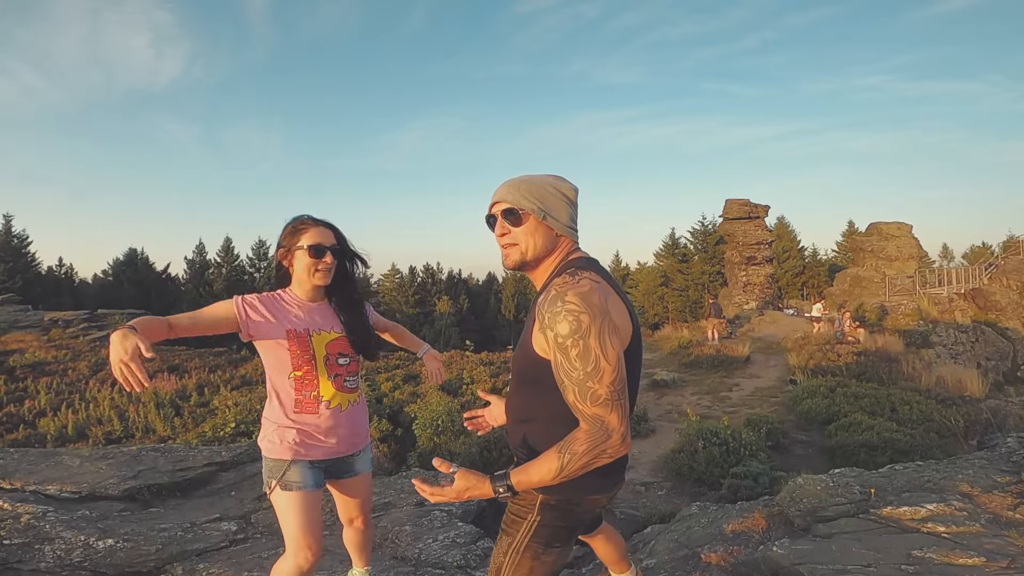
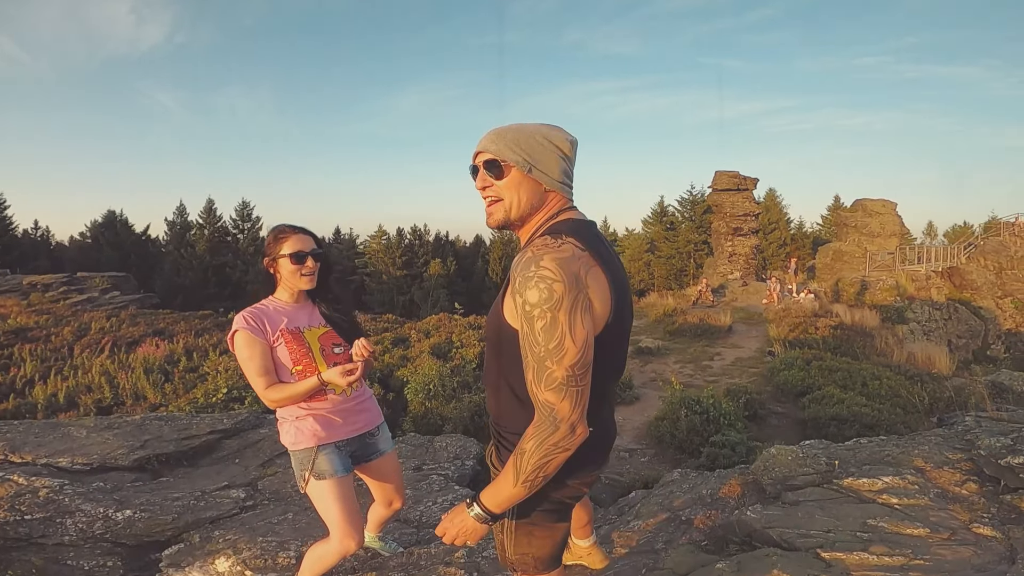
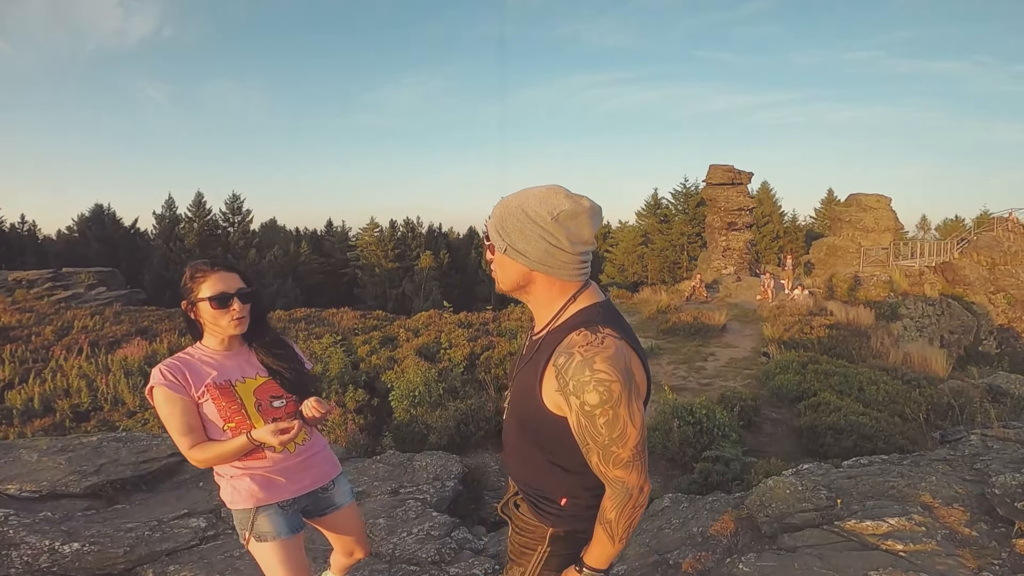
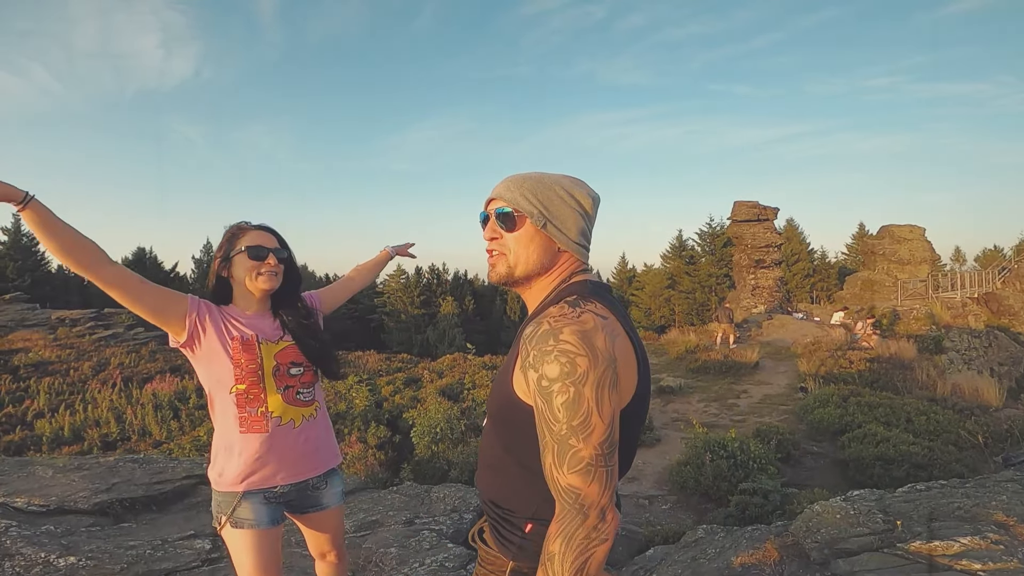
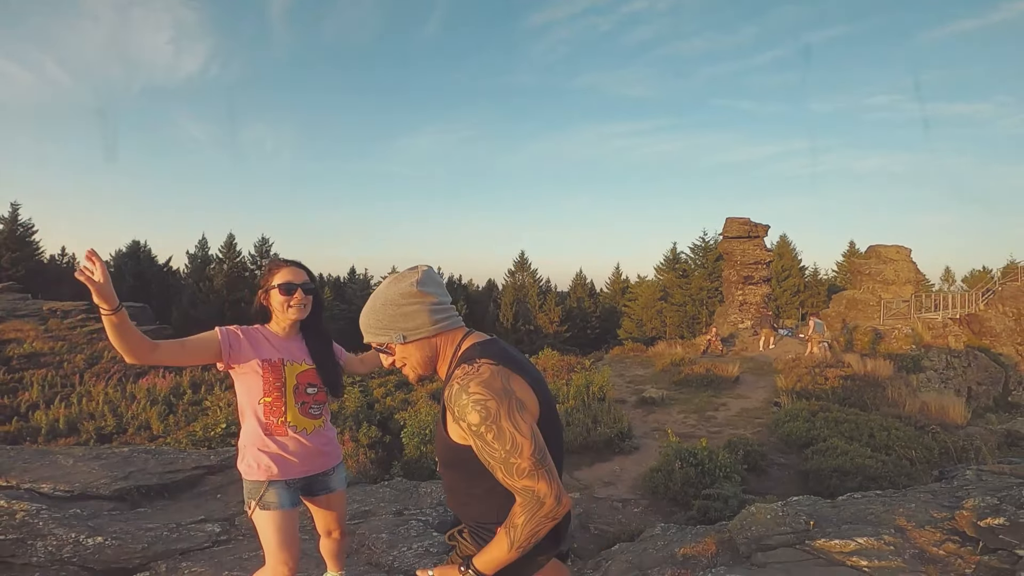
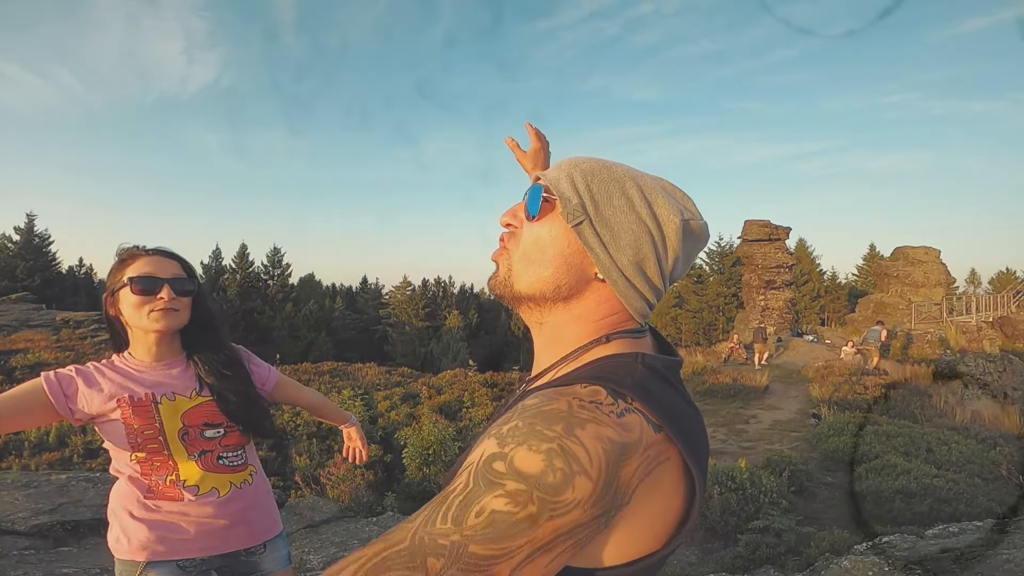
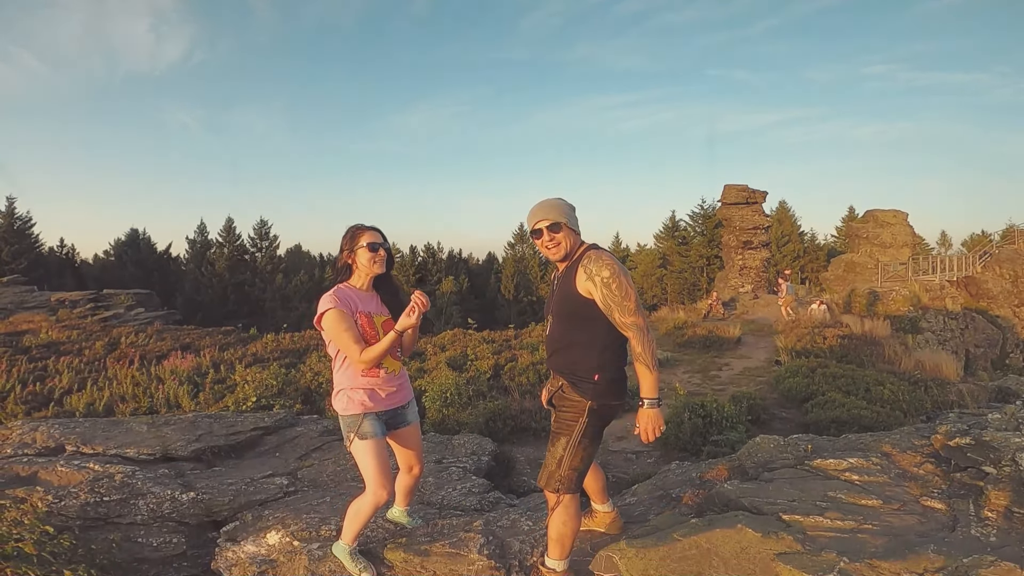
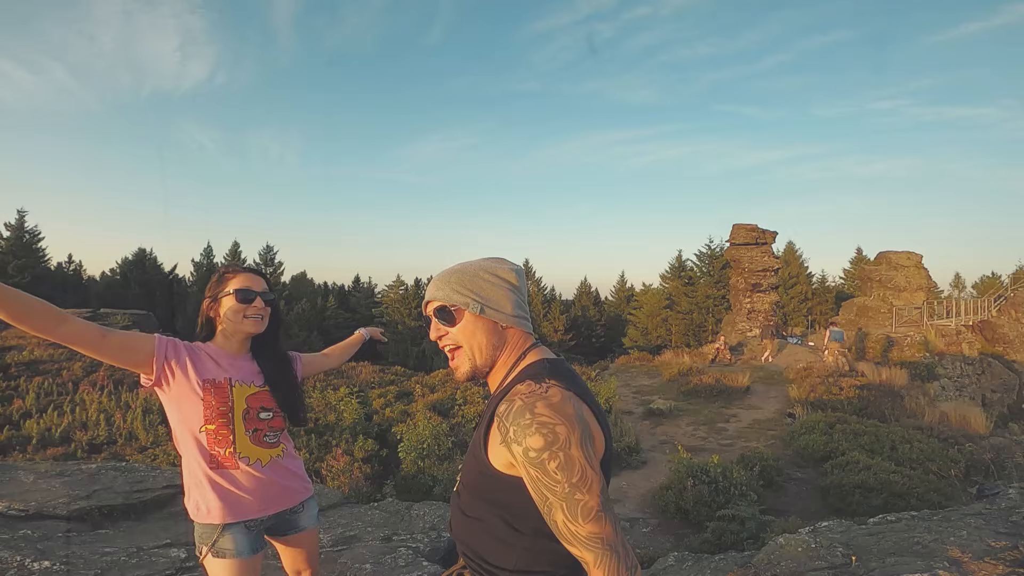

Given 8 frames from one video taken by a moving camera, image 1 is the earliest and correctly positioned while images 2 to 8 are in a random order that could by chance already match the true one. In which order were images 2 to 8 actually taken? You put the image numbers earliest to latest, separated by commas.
4, 6, 8, 5, 7, 2, 3
